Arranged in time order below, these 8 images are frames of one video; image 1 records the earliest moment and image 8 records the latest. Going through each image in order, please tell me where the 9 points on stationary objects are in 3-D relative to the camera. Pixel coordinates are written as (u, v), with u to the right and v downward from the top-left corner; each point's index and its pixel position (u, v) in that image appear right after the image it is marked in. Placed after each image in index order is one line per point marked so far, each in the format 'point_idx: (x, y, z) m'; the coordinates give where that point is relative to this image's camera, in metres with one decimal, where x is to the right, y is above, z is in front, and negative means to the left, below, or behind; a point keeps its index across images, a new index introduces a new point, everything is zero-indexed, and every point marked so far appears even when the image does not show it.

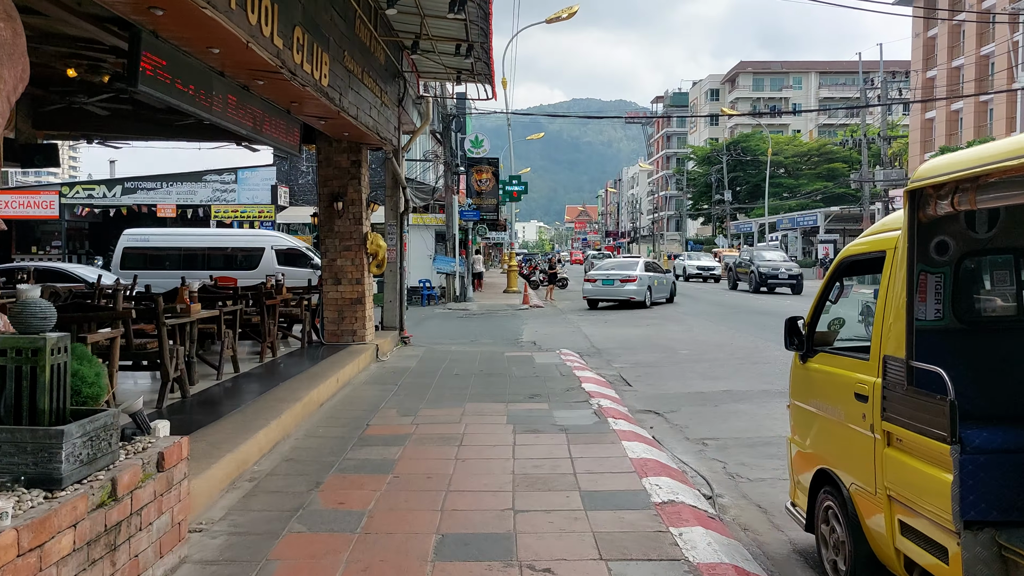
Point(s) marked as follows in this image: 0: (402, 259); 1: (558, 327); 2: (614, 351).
0: (-1.7, +0.4, +12.7) m
1: (+1.0, -0.8, +16.6) m
2: (+1.5, -0.9, +12.5) m
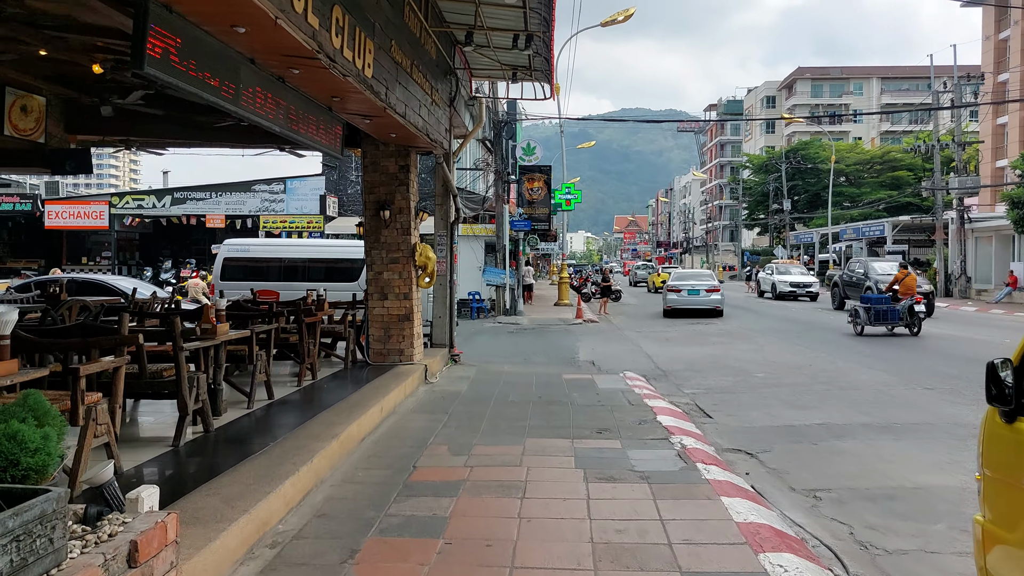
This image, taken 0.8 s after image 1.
0: (-0.9, +0.2, +11.8) m
1: (+2.0, -1.0, +15.5) m
2: (+2.3, -1.2, +11.4) m
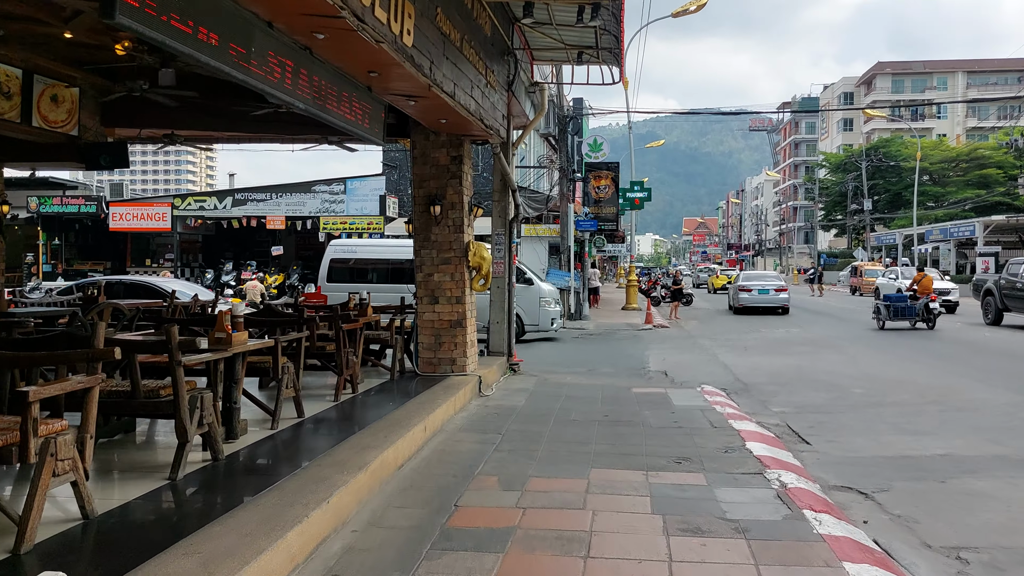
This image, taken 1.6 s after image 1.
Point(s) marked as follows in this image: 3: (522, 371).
0: (0.0, +0.2, +10.9) m
1: (+3.1, -1.1, +14.3) m
2: (+3.1, -1.2, +10.2) m
3: (+0.1, -1.1, +11.2) m
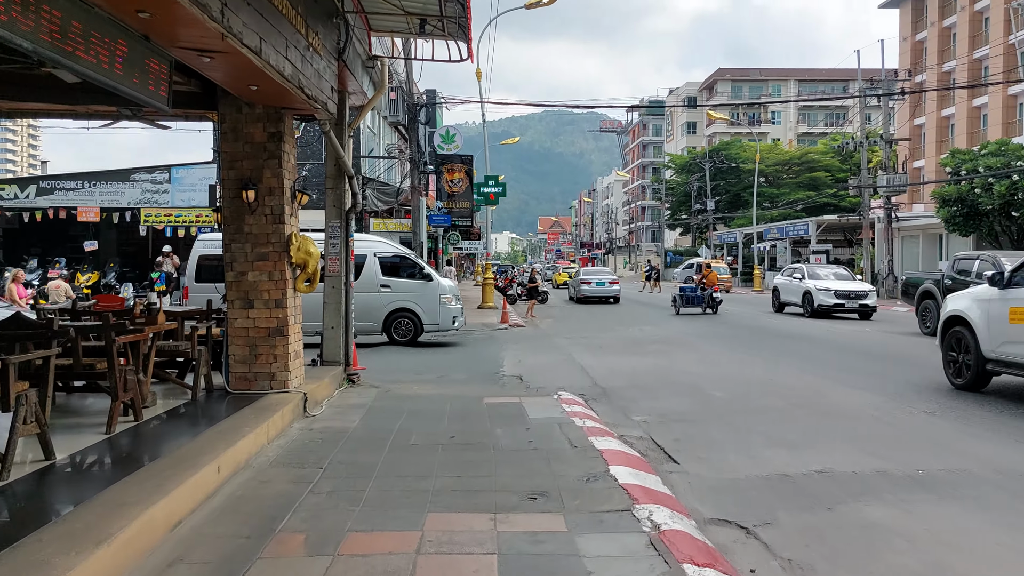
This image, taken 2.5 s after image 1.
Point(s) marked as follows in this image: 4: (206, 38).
0: (-1.9, +0.2, +9.6) m
1: (+0.6, -1.1, +13.6) m
2: (+1.3, -1.2, +9.5) m
3: (-1.8, -1.1, +9.9) m
4: (-1.9, +1.6, +5.3) m
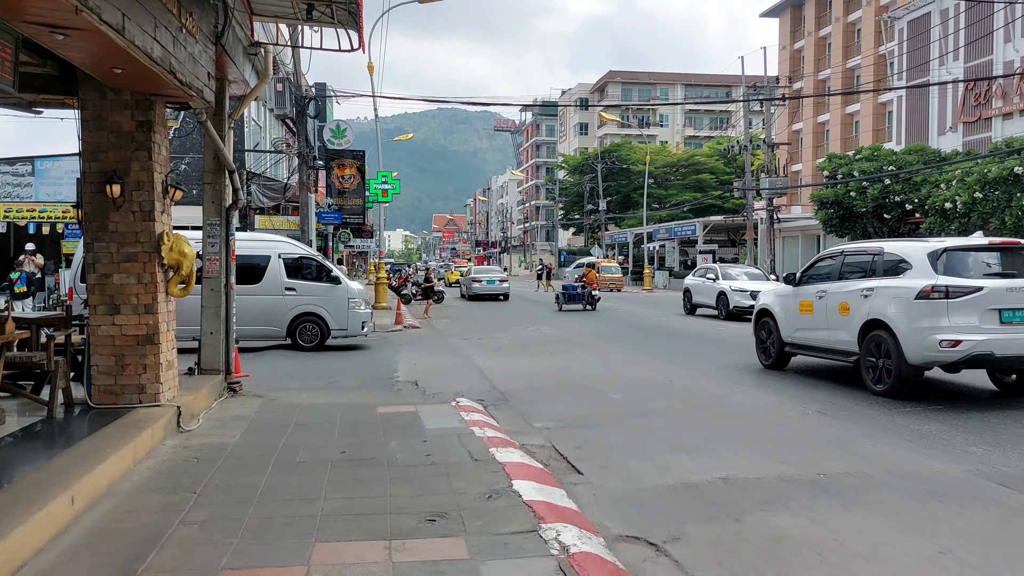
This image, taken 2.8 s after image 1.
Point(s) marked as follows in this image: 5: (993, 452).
0: (-3.1, +0.1, +9.0) m
1: (-1.1, -1.1, +13.2) m
2: (+0.1, -1.2, +9.3) m
3: (-3.0, -1.1, +9.3) m
4: (-2.5, +1.5, +4.6) m
5: (+3.6, -1.2, +6.1) m
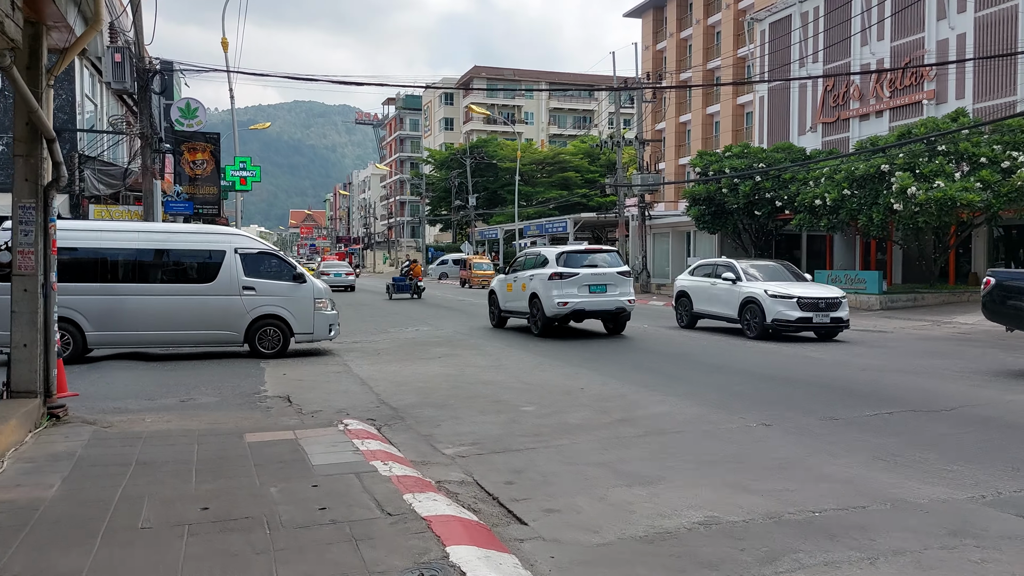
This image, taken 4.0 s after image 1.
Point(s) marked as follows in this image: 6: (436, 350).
0: (-4.0, +0.1, +7.1) m
1: (-2.7, -1.1, +11.6) m
2: (-0.8, -1.2, +7.9) m
3: (-3.9, -1.1, +7.4) m
4: (-2.7, +1.5, +2.9) m
5: (+3.0, -1.2, +5.4) m
6: (-1.2, -1.0, +13.2) m
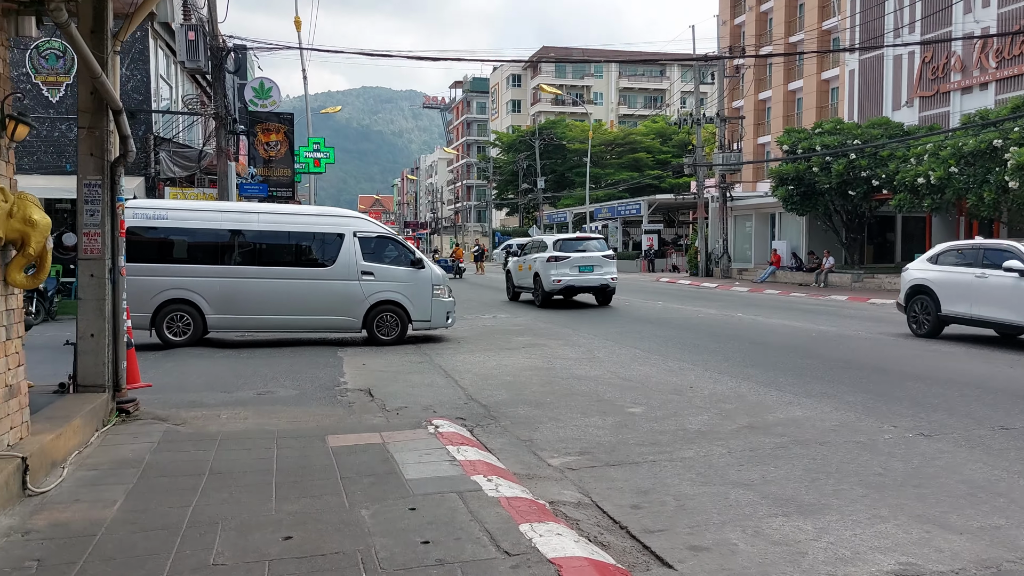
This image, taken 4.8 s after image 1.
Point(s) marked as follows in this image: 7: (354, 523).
0: (-3.1, +0.3, +6.5) m
1: (-1.5, -0.9, +10.9) m
2: (+0.1, -1.1, +7.1) m
3: (-3.1, -1.0, +6.9) m
4: (-2.2, +1.6, +2.2) m
5: (+3.7, -1.1, +4.3) m
6: (+0.1, -0.8, +12.4) m
7: (-0.8, -1.1, +4.0) m
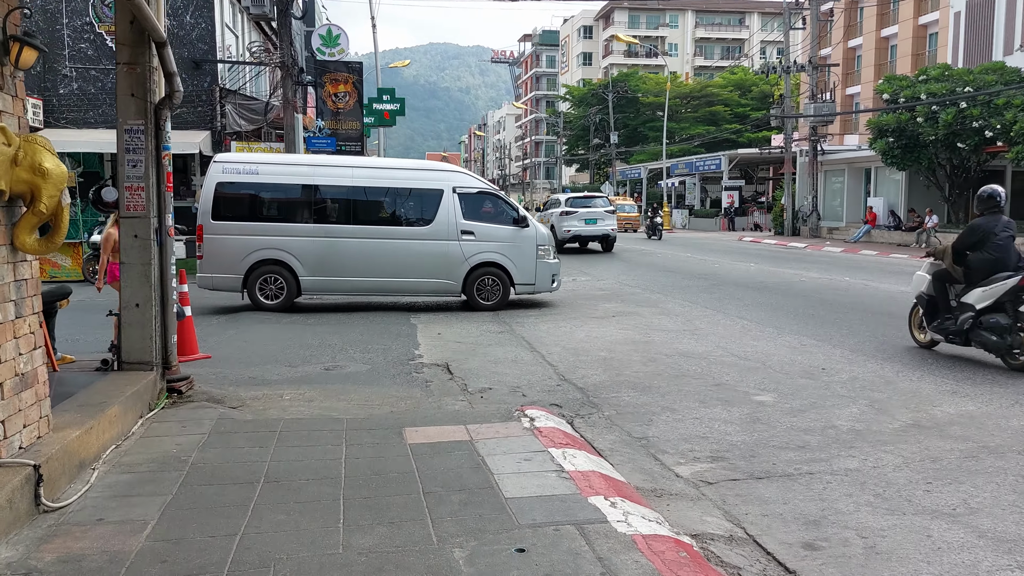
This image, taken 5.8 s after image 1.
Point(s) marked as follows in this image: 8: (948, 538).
0: (-2.4, +0.5, +5.7) m
1: (-0.4, -0.4, +10.0) m
2: (+0.8, -0.8, +6.1) m
3: (-2.3, -0.8, +6.1) m
4: (-1.8, +1.6, +1.2) m
5: (+4.2, -1.0, +3.0) m
6: (+1.3, -0.2, +11.3) m
7: (-0.3, -1.0, +3.0) m
8: (+1.8, -1.0, +3.5) m
